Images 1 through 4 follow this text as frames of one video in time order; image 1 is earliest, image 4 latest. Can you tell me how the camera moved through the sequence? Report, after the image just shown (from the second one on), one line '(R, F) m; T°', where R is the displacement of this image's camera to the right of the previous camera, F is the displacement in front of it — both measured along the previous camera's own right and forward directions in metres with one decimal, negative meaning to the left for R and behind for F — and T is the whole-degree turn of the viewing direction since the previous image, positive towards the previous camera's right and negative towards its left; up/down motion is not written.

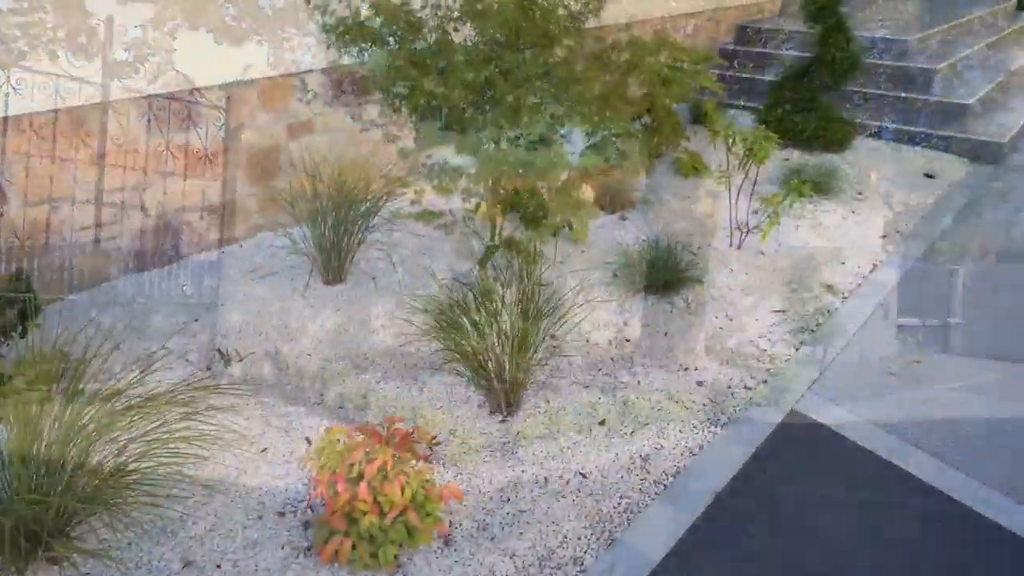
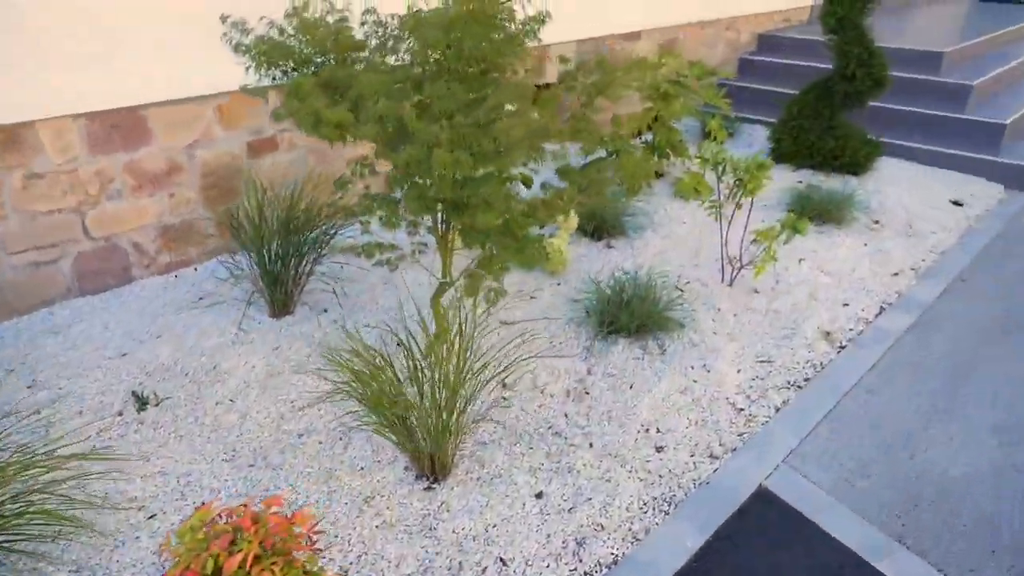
(+0.3, +0.3) m; -3°
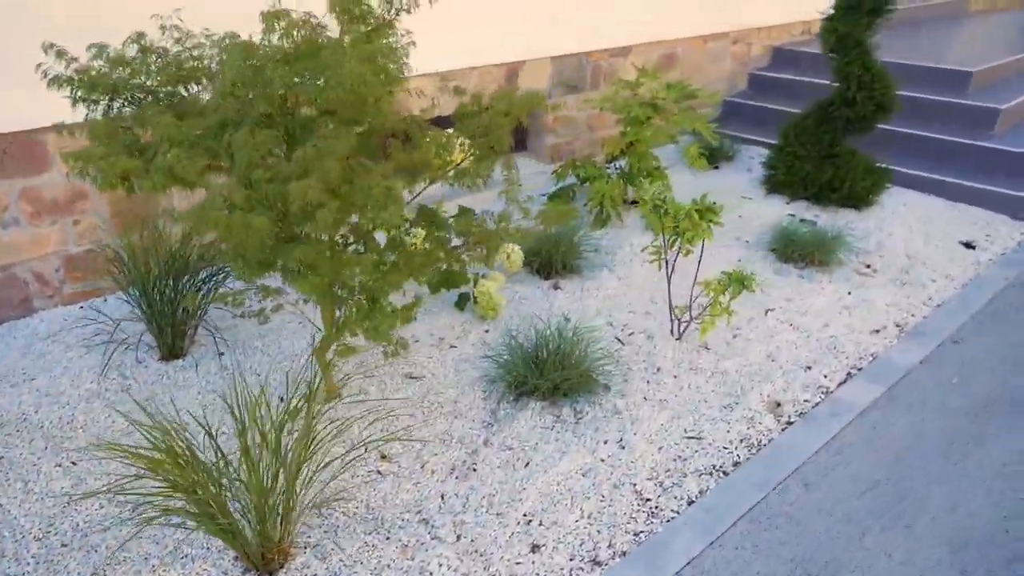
(+0.6, +0.3) m; -4°
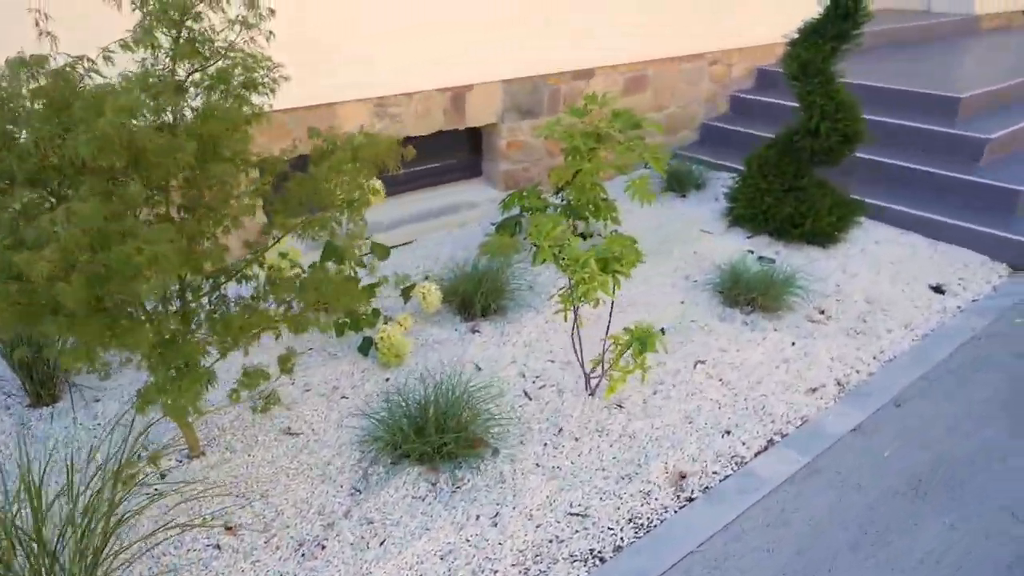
(+0.5, +0.2) m; -2°
